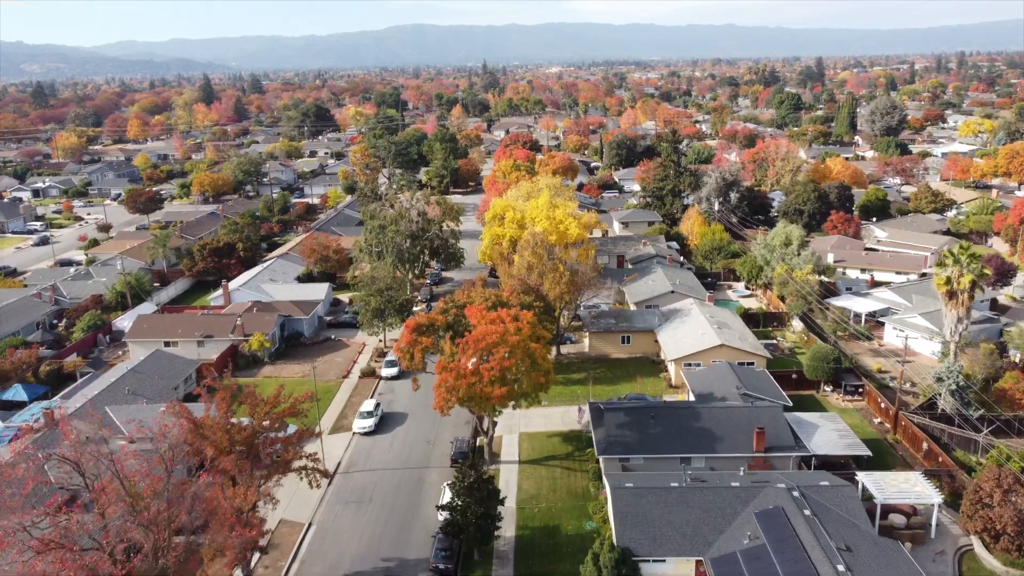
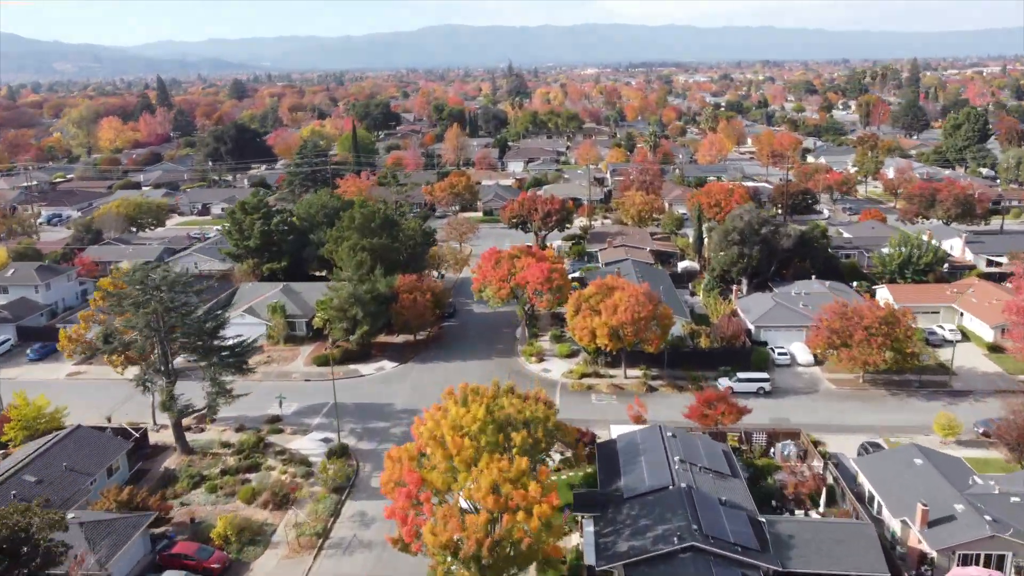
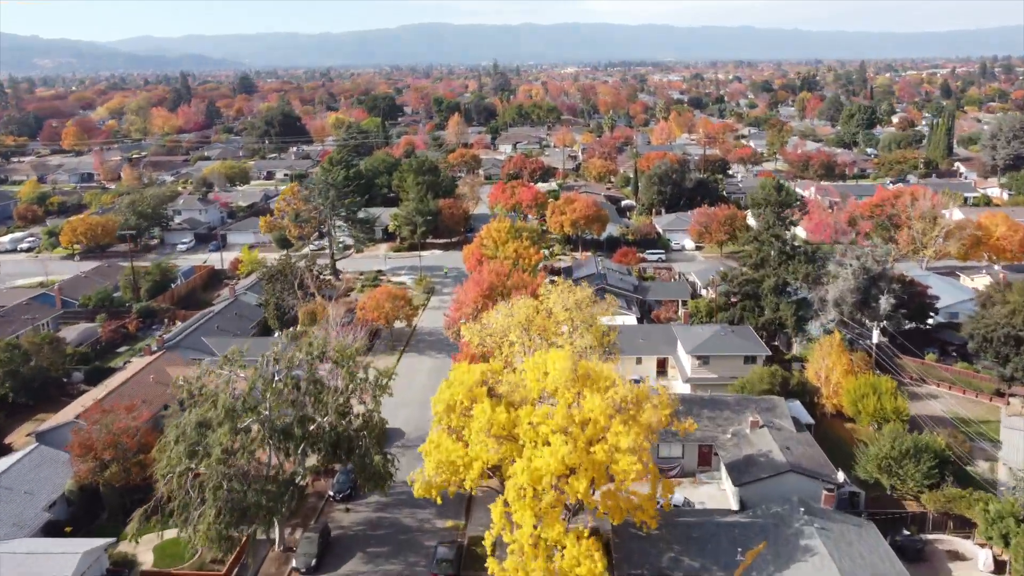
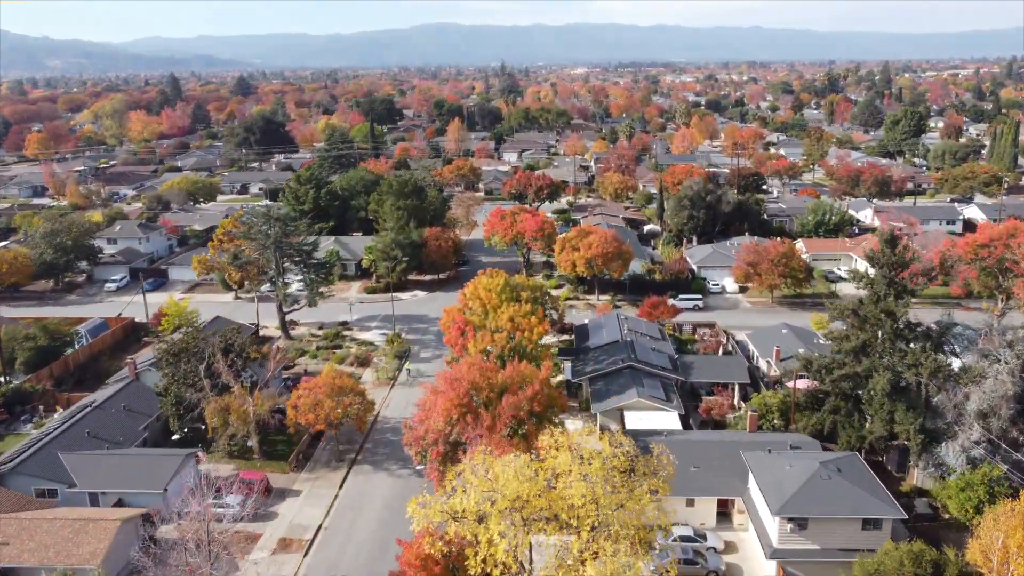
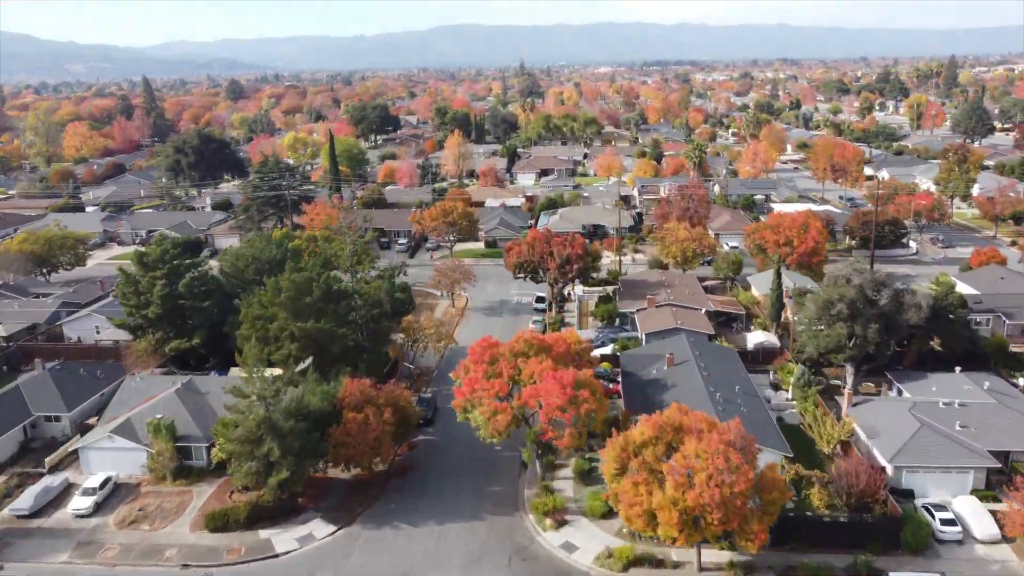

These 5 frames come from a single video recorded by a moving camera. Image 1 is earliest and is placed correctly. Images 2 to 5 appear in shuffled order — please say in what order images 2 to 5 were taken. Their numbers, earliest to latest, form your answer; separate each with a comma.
3, 4, 2, 5
